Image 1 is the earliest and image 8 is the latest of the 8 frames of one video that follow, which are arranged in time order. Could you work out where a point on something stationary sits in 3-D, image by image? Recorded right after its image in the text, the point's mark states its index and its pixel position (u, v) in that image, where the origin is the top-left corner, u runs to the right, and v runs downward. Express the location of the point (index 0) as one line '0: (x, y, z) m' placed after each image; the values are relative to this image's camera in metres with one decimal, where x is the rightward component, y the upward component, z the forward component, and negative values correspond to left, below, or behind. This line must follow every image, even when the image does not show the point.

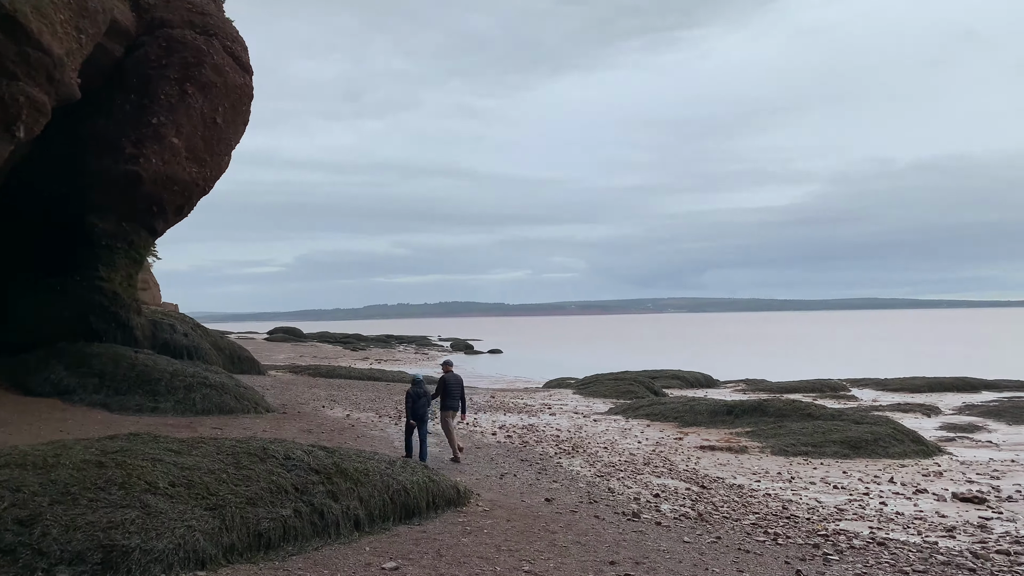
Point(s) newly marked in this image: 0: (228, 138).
0: (-6.0, +3.2, +16.8) m
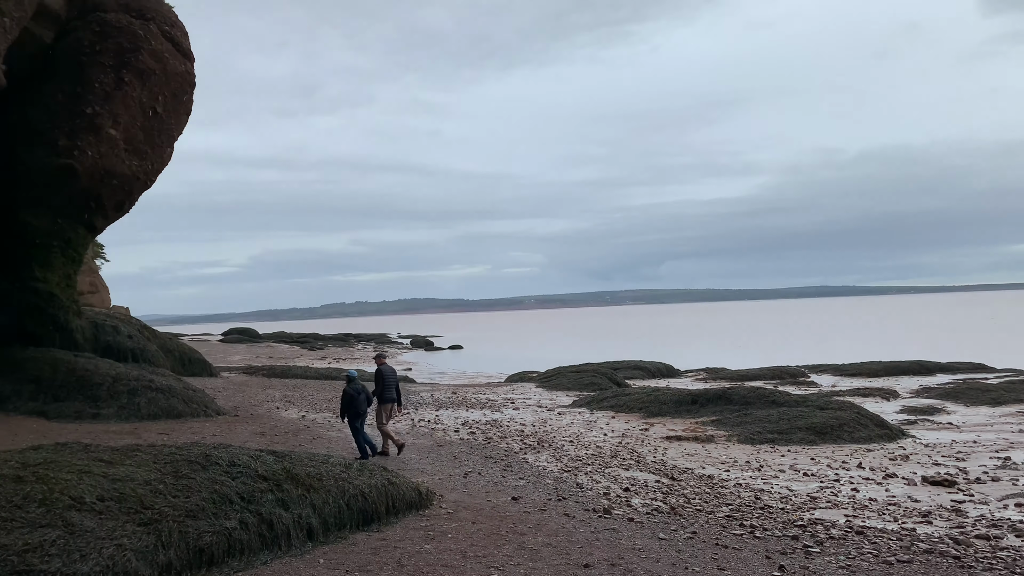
0: (-6.9, +3.2, +16.0) m
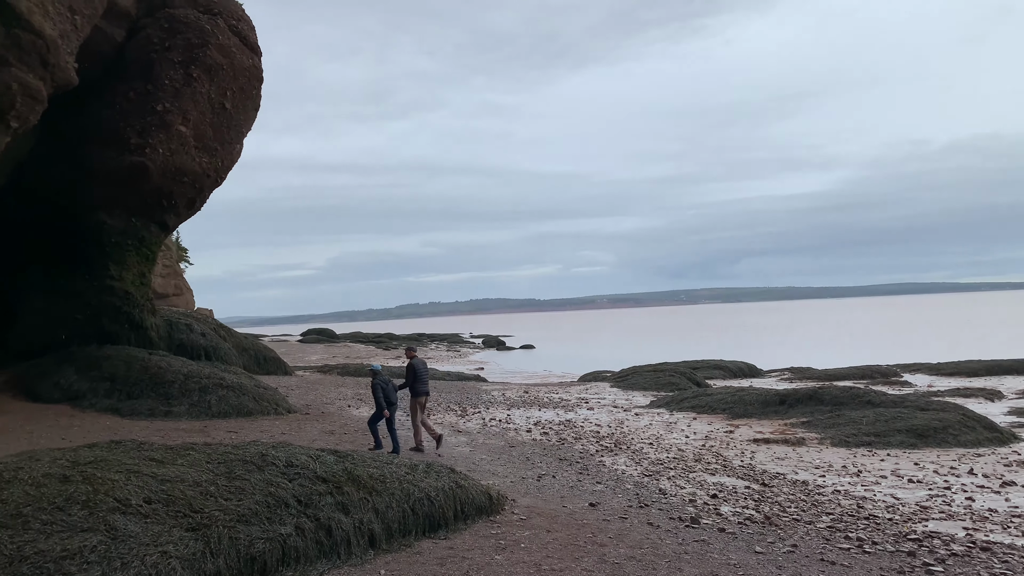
0: (-5.5, +3.3, +16.0) m
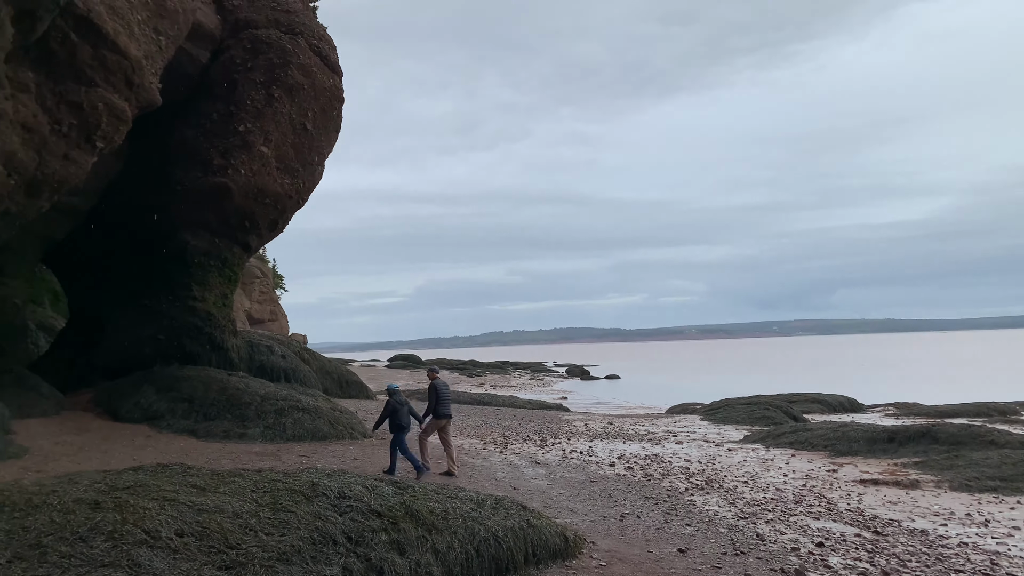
0: (-3.8, +2.9, +15.9) m
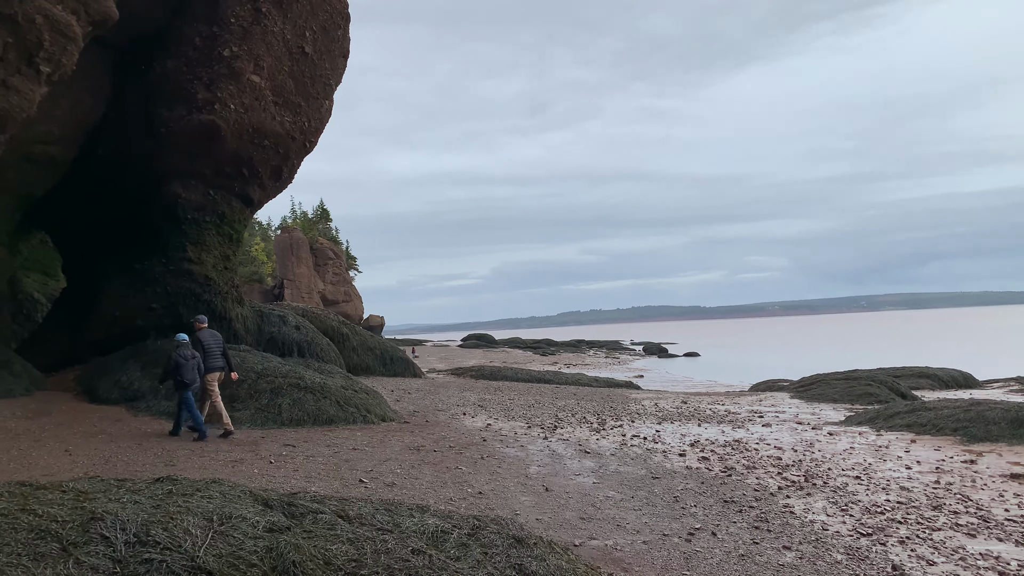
0: (-3.1, +3.6, +13.5) m
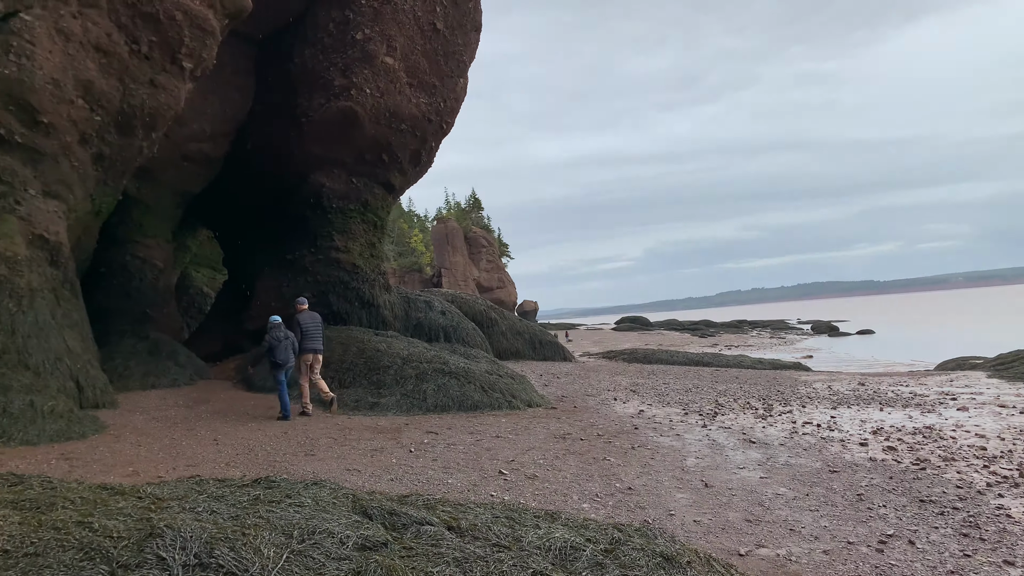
0: (-0.9, +3.8, +13.1) m
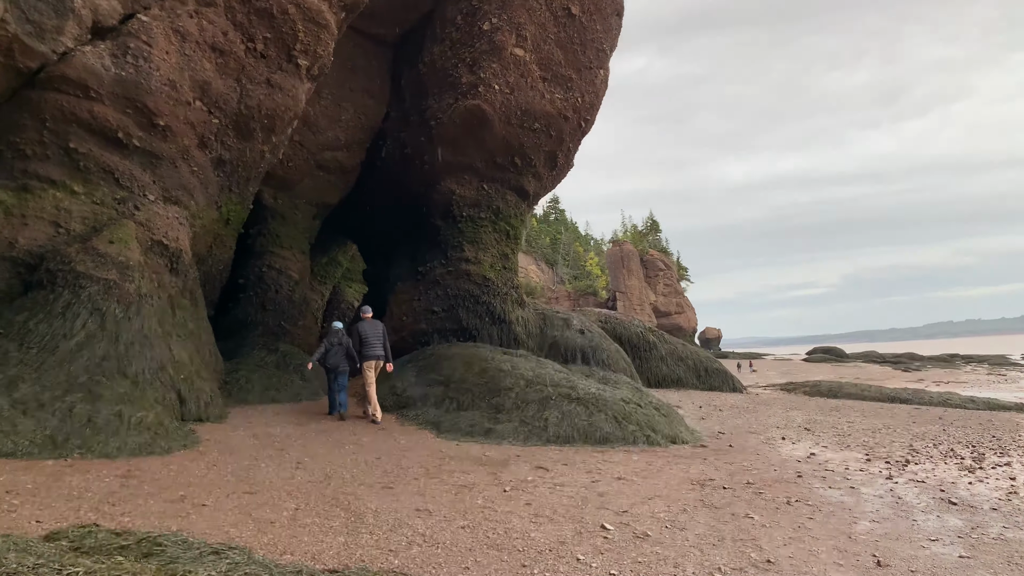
0: (+1.3, +3.6, +11.8) m
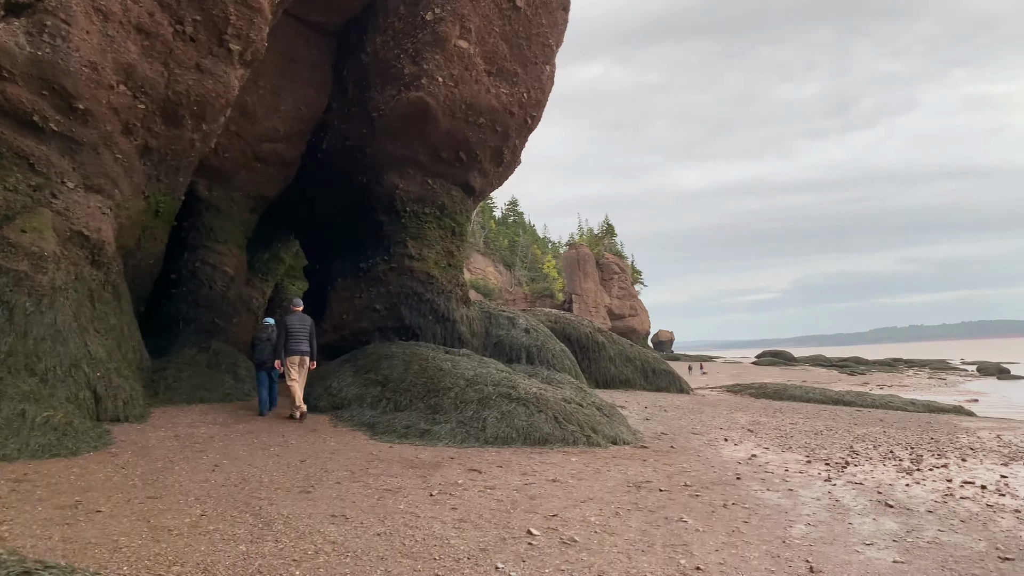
0: (+0.5, +3.6, +11.6) m
